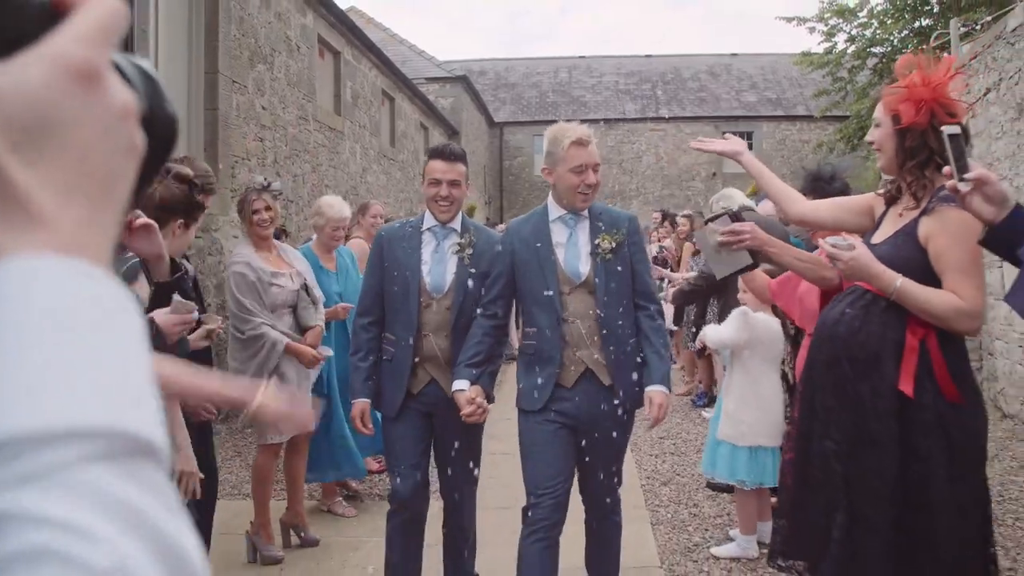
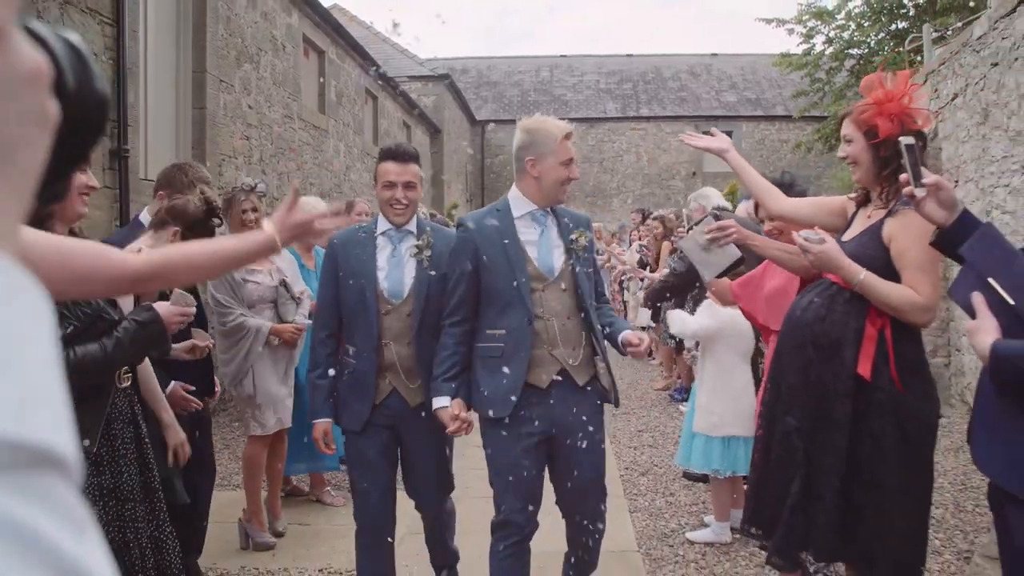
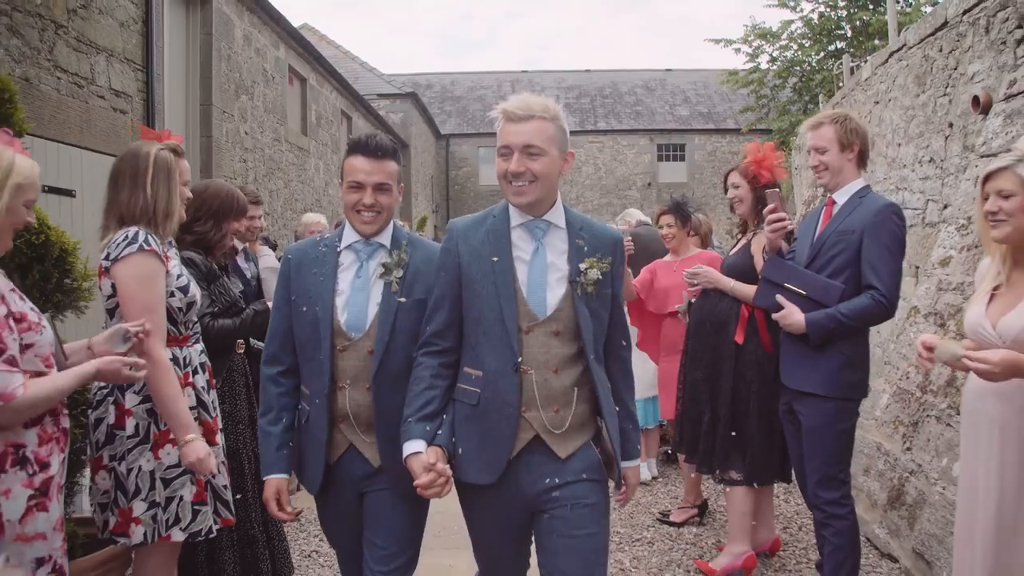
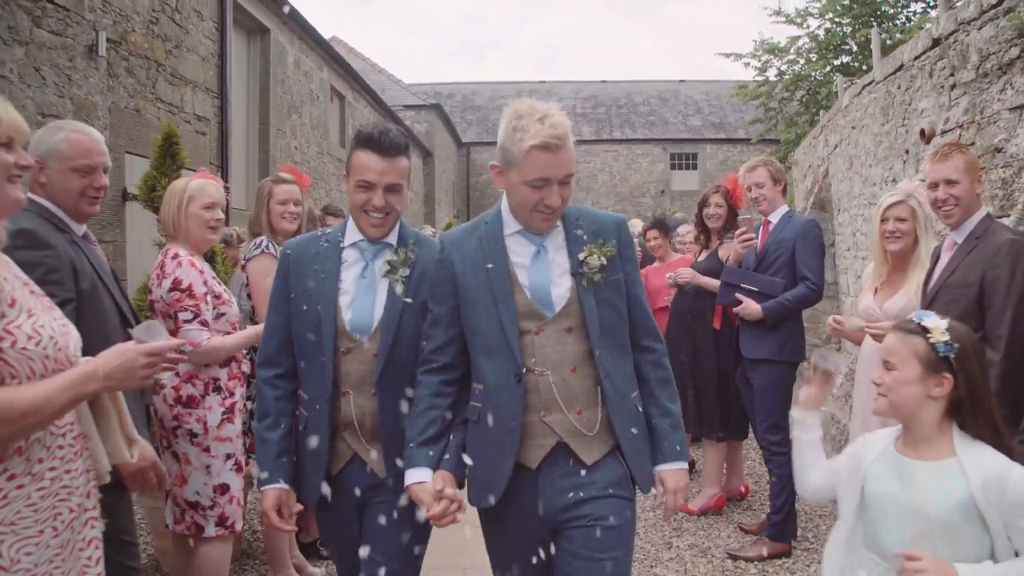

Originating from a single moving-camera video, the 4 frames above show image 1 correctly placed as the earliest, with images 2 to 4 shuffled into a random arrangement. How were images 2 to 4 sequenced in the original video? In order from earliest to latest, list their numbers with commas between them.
2, 3, 4
